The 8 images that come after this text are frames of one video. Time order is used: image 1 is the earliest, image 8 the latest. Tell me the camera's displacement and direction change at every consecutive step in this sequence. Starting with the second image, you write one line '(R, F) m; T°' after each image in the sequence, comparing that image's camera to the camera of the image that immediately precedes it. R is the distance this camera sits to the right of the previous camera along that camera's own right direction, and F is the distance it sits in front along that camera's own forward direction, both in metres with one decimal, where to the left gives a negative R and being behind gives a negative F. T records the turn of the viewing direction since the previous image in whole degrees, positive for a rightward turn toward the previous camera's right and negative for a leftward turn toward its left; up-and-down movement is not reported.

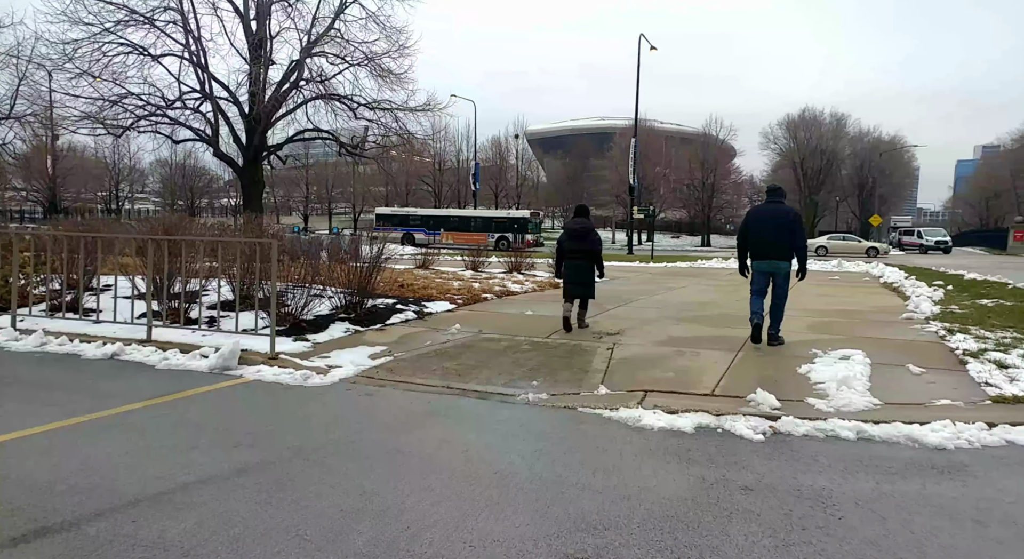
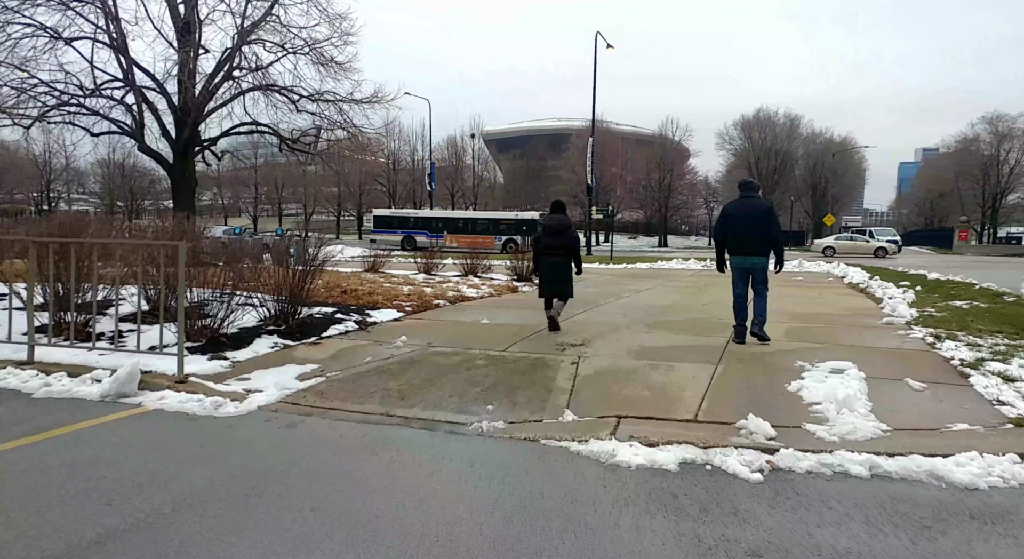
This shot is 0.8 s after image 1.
(+0.1, +0.9) m; +4°
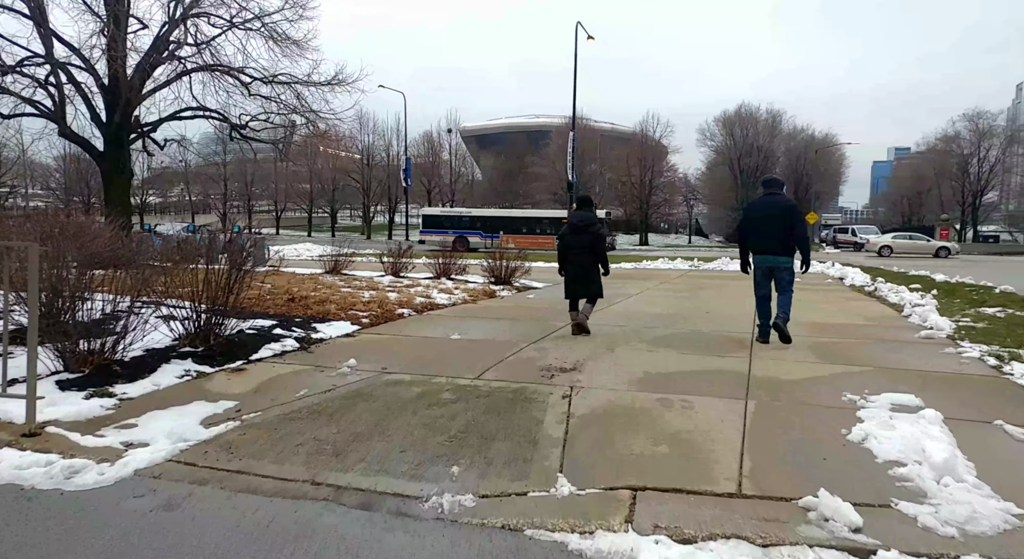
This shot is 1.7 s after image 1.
(0.0, +1.4) m; +2°
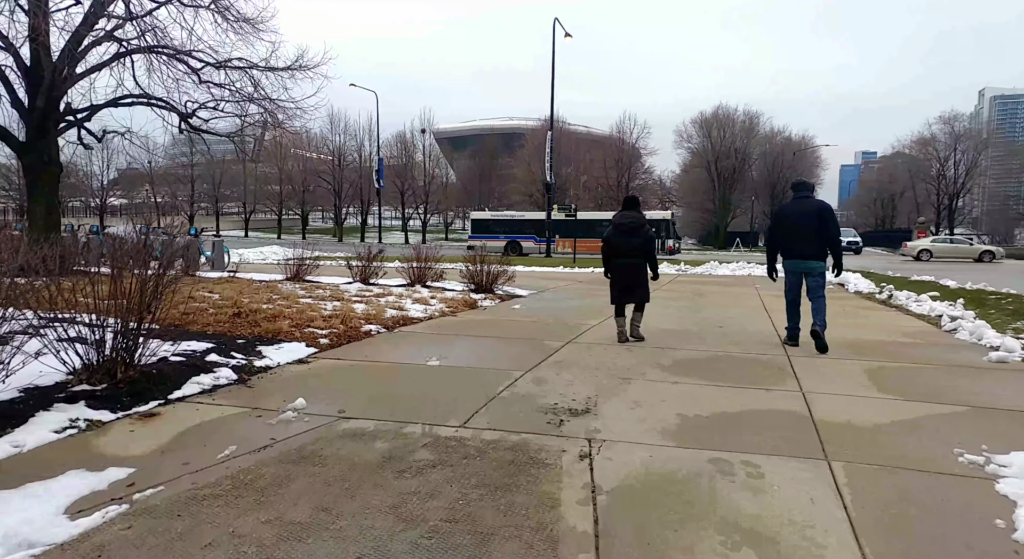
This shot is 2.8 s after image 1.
(-0.1, +1.4) m; +2°
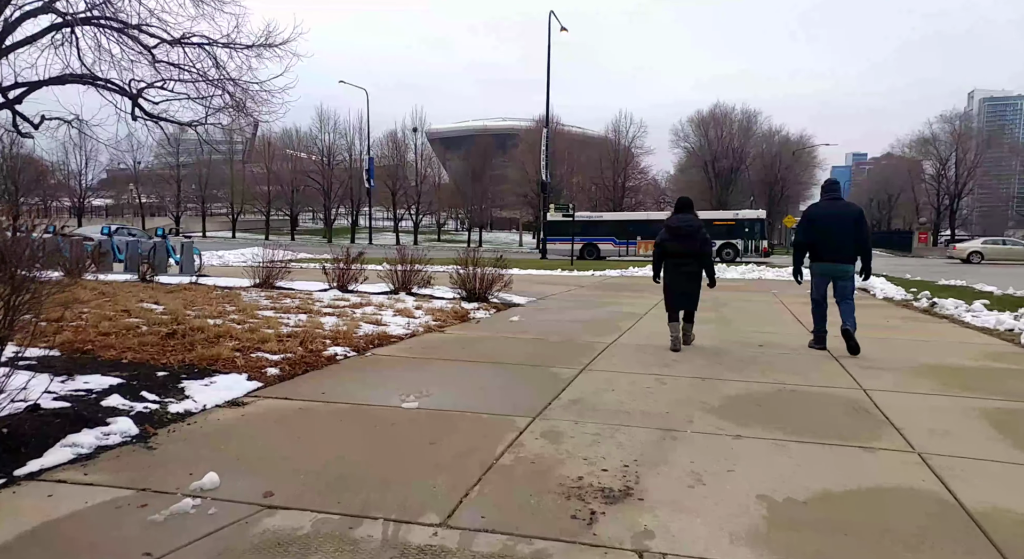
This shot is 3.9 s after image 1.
(-0.1, +1.5) m; +1°
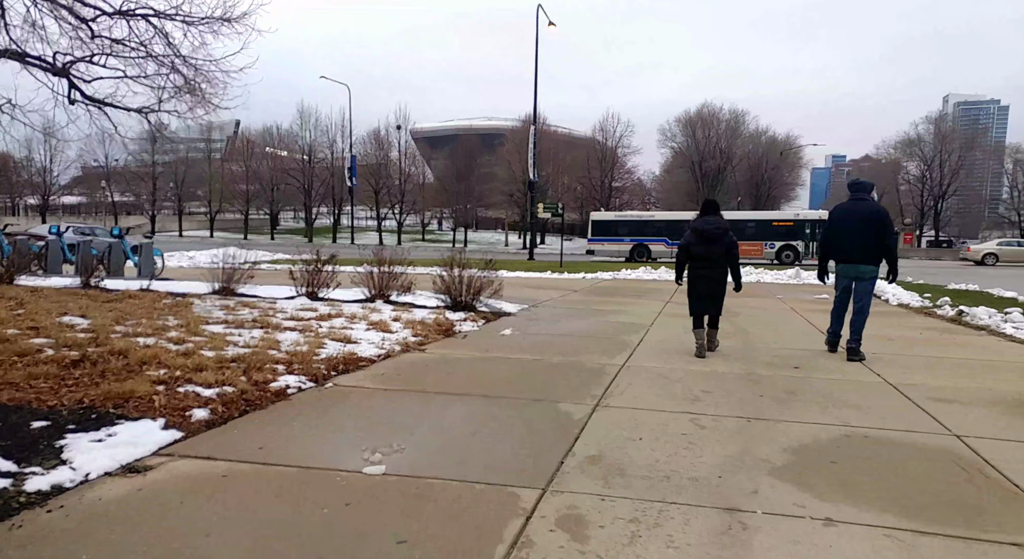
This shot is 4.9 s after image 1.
(-0.1, +1.2) m; +1°
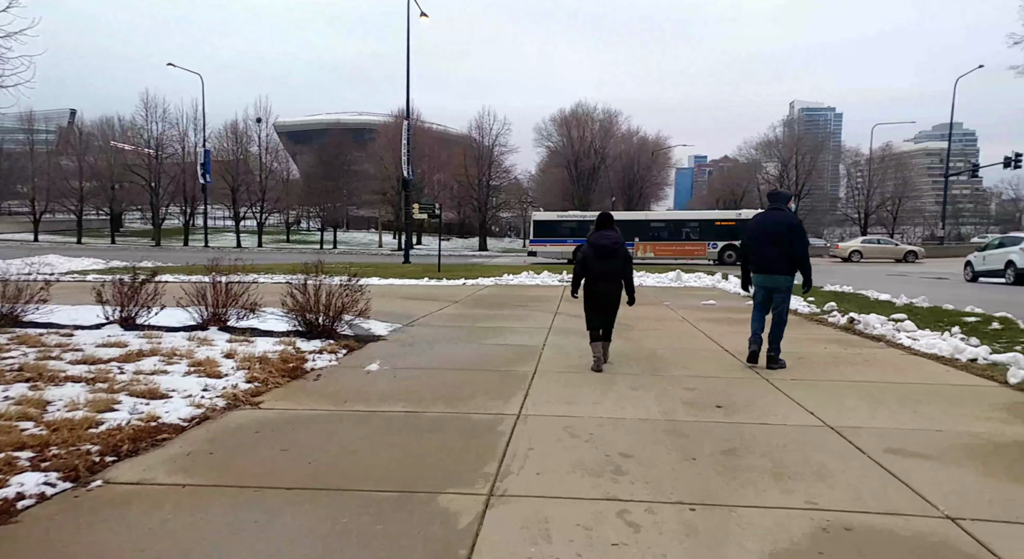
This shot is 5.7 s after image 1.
(+0.1, +1.4) m; +10°
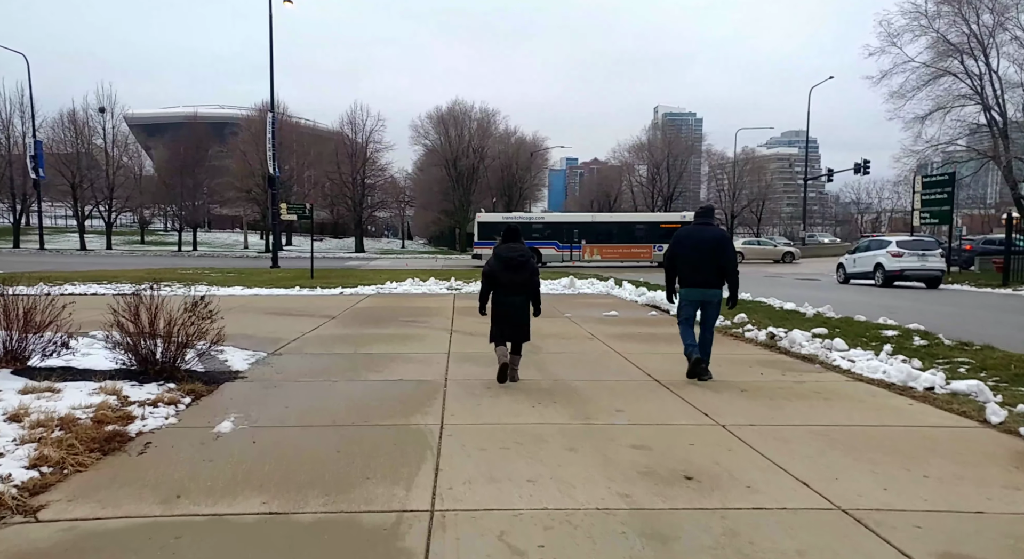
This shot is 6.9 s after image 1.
(-0.2, +1.5) m; +10°
